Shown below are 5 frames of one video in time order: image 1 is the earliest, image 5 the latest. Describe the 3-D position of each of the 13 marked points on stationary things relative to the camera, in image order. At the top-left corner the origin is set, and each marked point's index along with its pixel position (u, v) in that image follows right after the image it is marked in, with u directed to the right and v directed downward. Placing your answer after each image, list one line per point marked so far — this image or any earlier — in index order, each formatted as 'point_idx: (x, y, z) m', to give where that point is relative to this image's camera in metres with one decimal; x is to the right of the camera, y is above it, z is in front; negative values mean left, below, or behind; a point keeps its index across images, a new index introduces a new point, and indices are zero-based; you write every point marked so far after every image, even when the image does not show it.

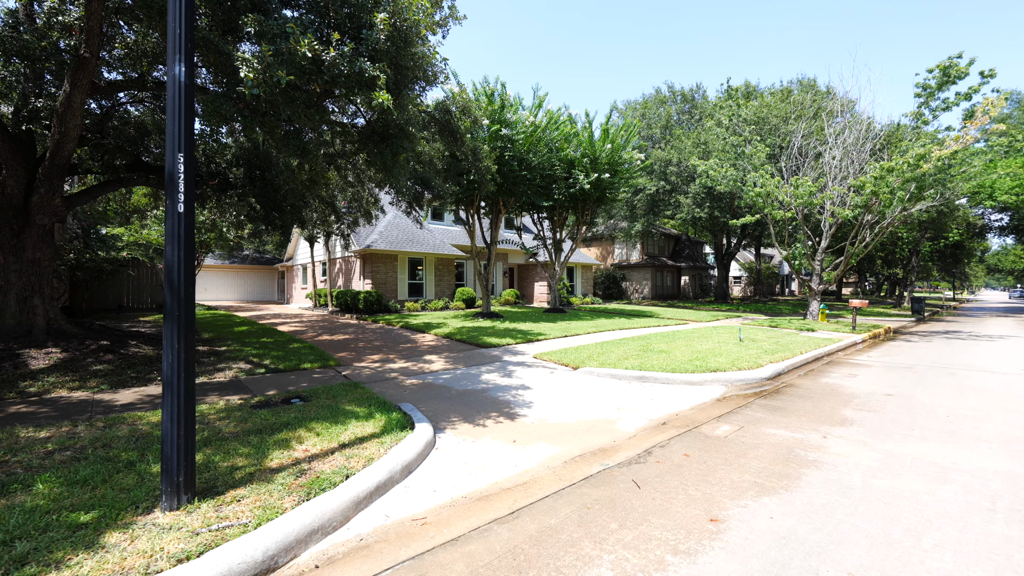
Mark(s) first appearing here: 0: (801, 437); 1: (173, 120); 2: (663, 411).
0: (+3.5, -1.8, +5.0) m
1: (-2.4, +1.2, +3.0) m
2: (+2.2, -1.8, +6.2) m
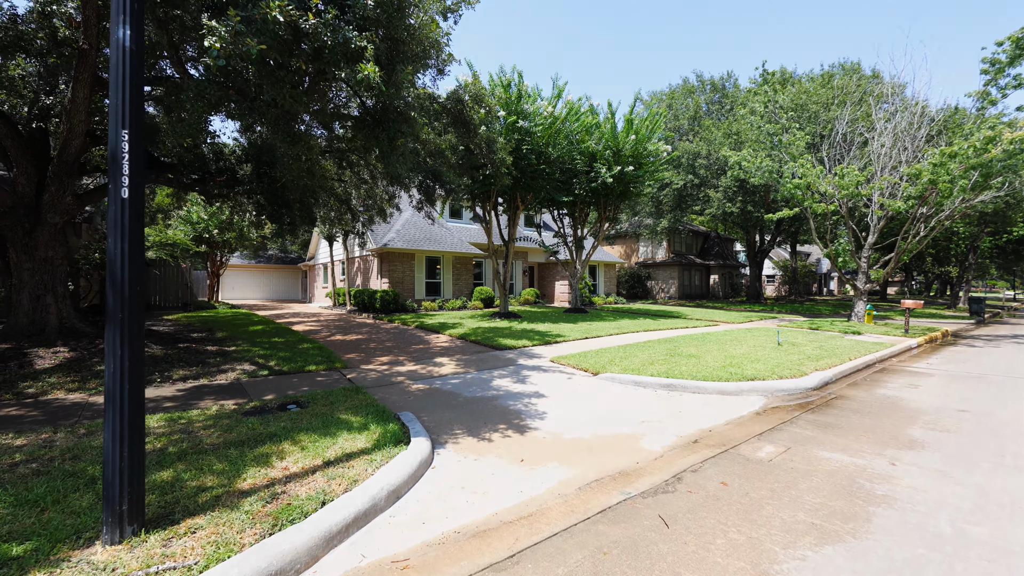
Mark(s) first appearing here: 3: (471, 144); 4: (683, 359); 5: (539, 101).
0: (+3.6, -1.8, +4.3) m
1: (-2.5, +1.2, +2.6) m
2: (+2.4, -1.8, +5.6) m
3: (-1.0, +3.8, +11.1) m
4: (+3.7, -1.6, +9.2) m
5: (+0.9, +6.5, +14.6) m
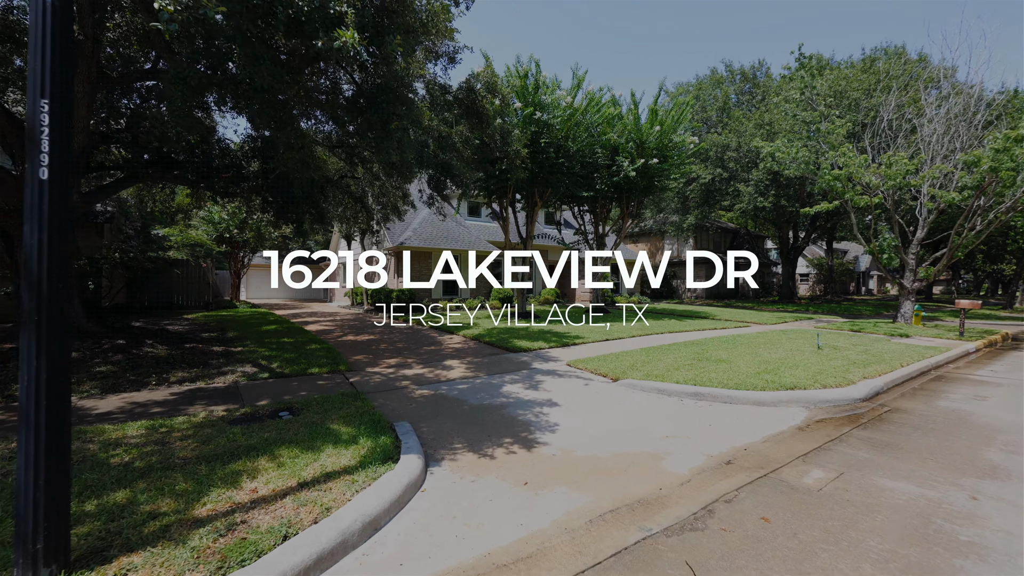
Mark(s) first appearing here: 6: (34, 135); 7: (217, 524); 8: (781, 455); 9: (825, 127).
0: (+3.6, -1.8, +3.6) m
1: (-2.5, +1.2, +2.2) m
2: (+2.5, -1.8, +4.9) m
3: (-0.7, +3.8, +10.6) m
4: (+4.0, -1.5, +8.5) m
5: (+1.5, +6.5, +13.9) m
6: (-2.5, +0.8, +2.2) m
7: (-1.9, -1.5, +2.7) m
8: (+3.0, -1.8, +4.6) m
9: (+13.2, +6.8, +17.8) m
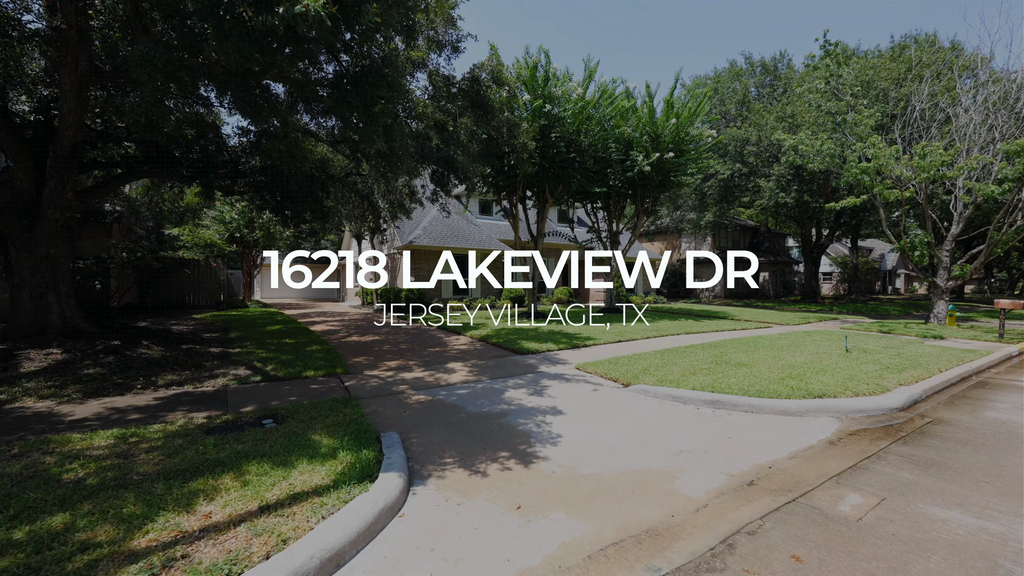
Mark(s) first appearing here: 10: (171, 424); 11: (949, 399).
0: (+3.5, -1.8, +3.0) m
1: (-2.6, +1.2, +1.9) m
2: (+2.5, -1.8, +4.4) m
3: (-0.5, +3.8, +10.2) m
4: (+4.1, -1.5, +7.9) m
5: (+1.8, +6.5, +13.5) m
6: (-2.6, +0.8, +1.9) m
7: (-2.0, -1.5, +2.4) m
8: (+2.9, -1.8, +4.1) m
9: (+13.6, +6.8, +16.9) m
10: (-3.7, -1.5, +4.6) m
11: (+7.4, -1.9, +7.1) m
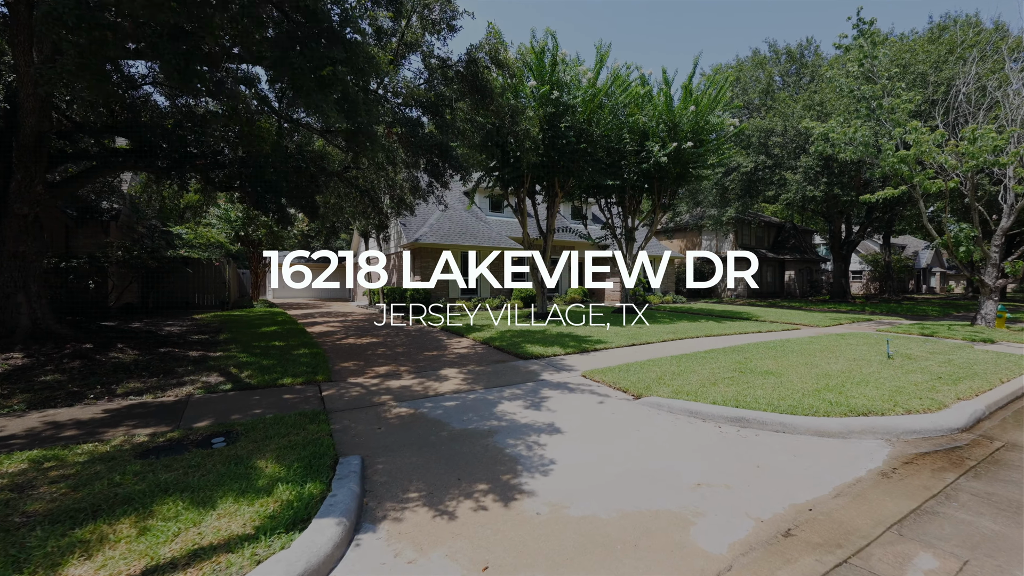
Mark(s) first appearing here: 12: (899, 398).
0: (+3.3, -1.8, +2.1) m
1: (-2.9, +1.2, +1.3) m
2: (+2.3, -1.8, +3.6) m
3: (-0.4, +3.8, +9.5) m
4: (+4.1, -1.5, +7.0) m
5: (+2.0, +6.5, +12.6) m
6: (-2.9, +0.8, +1.3) m
7: (-2.3, -1.5, +1.8) m
8: (+2.7, -1.8, +3.2) m
9: (+14.0, +6.9, +15.6) m
10: (-3.9, -1.5, +4.0) m
11: (+7.3, -1.9, +6.1) m
12: (+5.6, -1.6, +6.1) m
